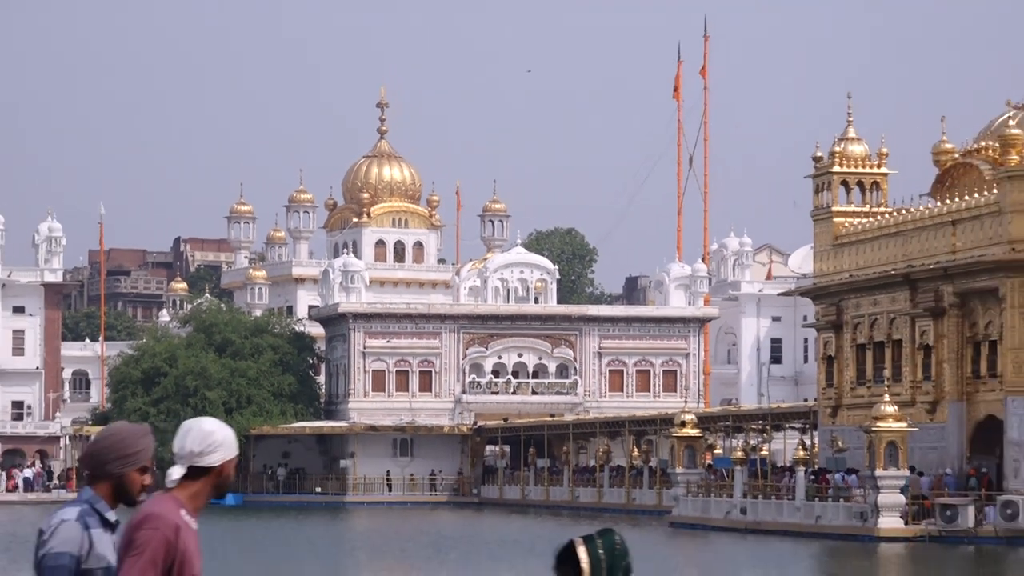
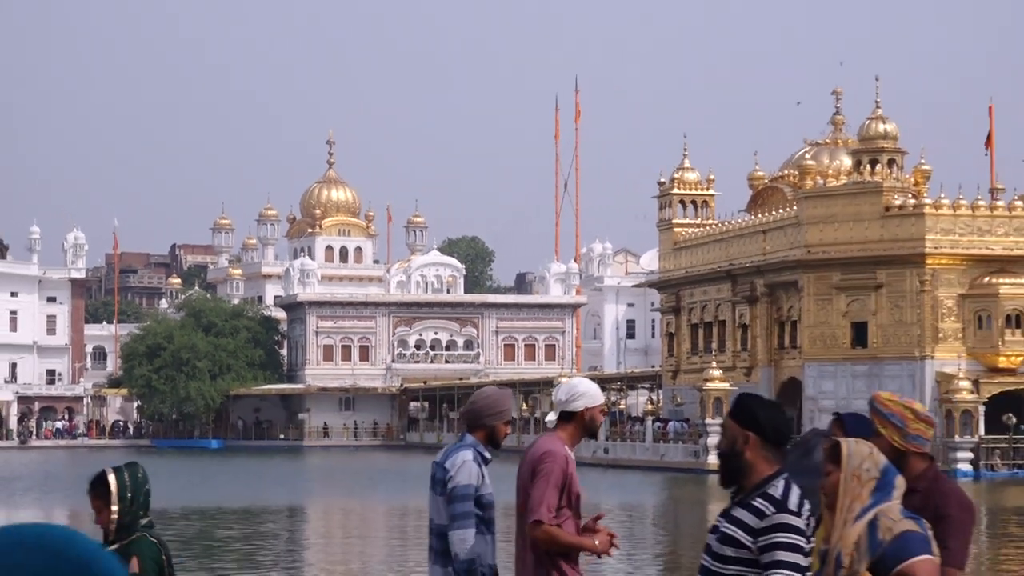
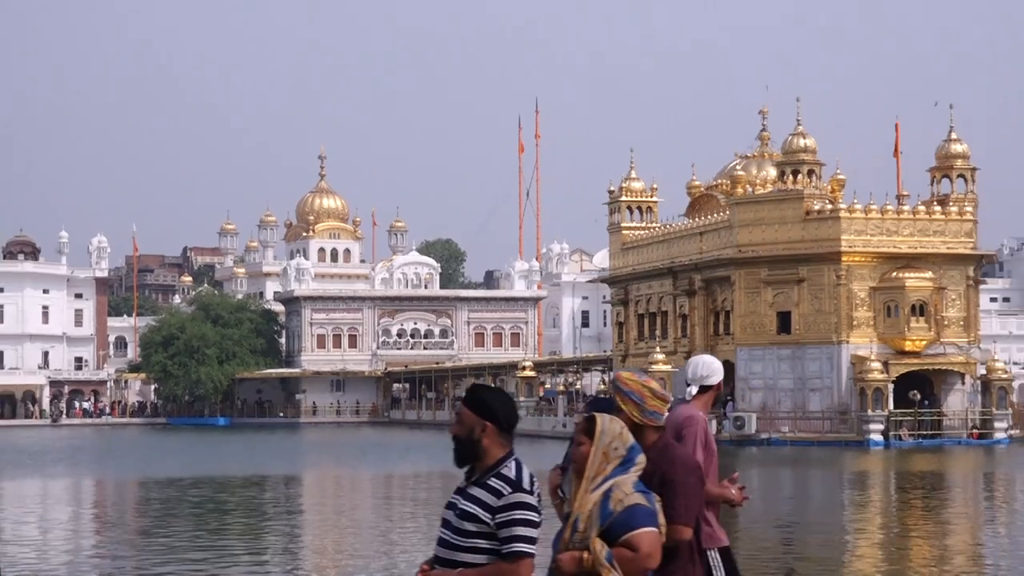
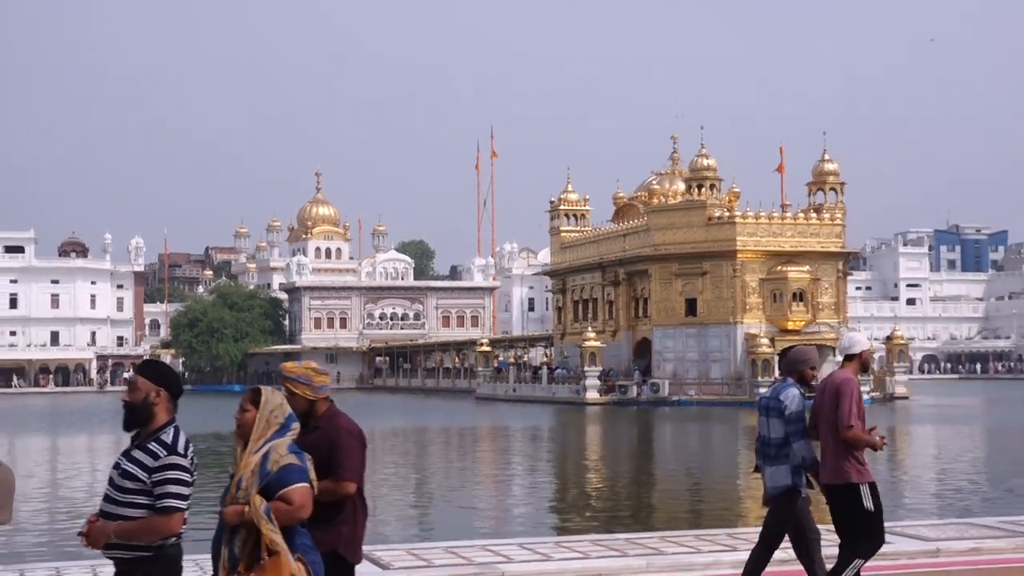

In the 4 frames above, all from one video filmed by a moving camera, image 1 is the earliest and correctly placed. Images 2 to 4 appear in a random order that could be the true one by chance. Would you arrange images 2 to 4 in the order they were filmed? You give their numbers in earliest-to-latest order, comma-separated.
2, 3, 4
